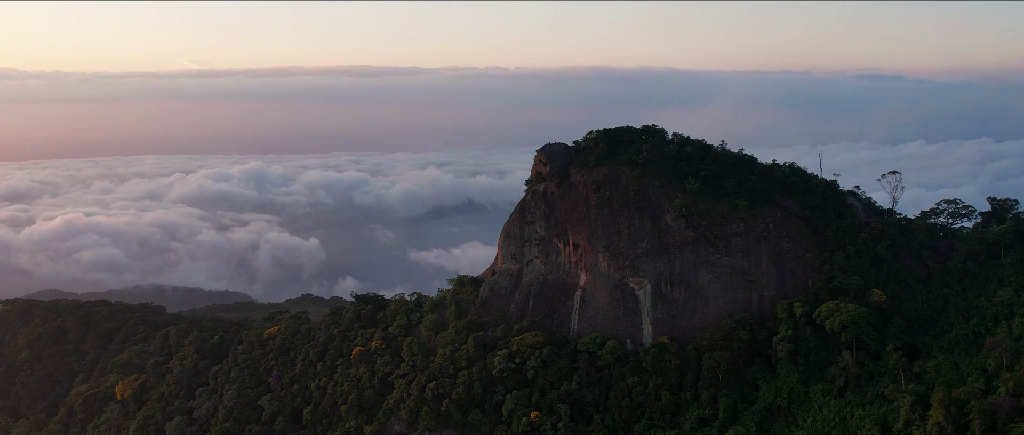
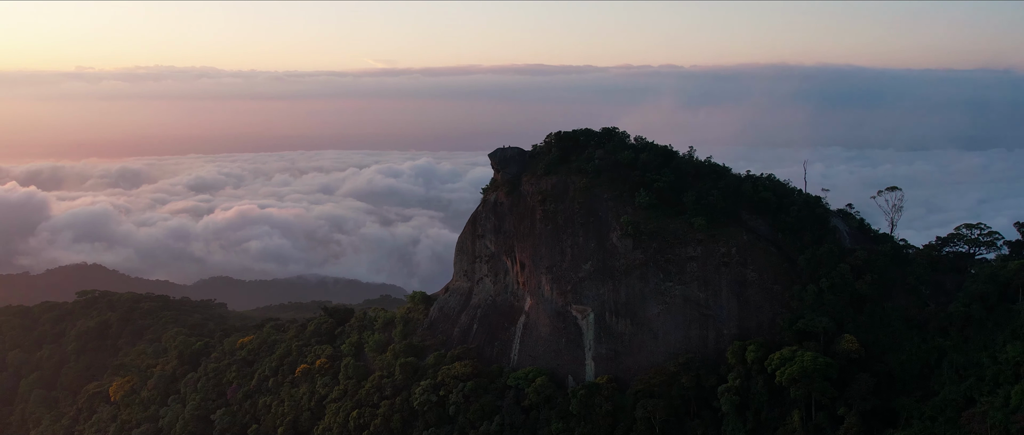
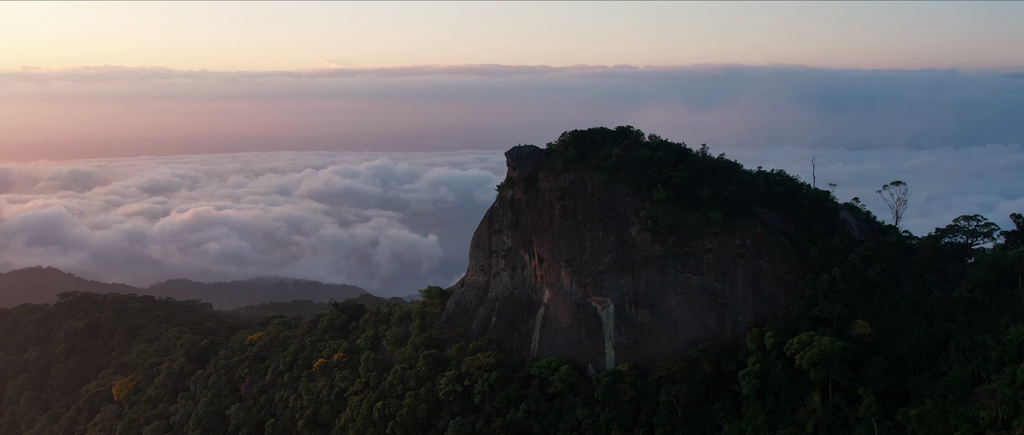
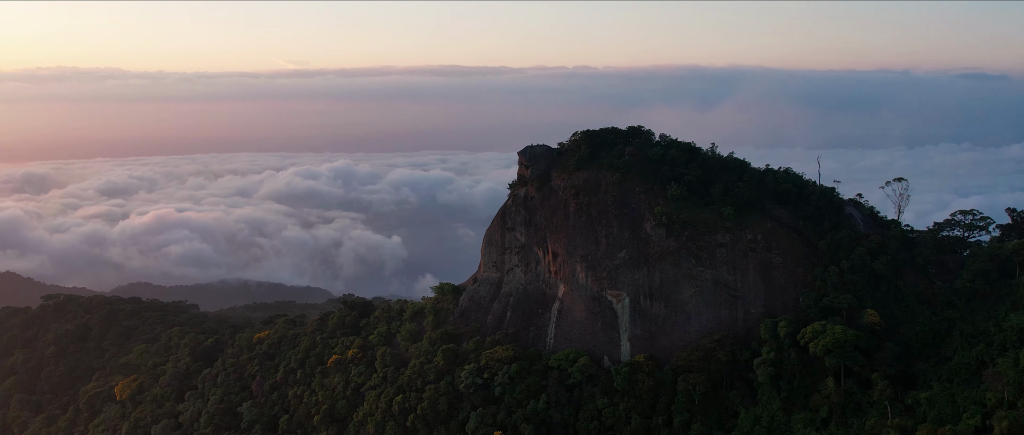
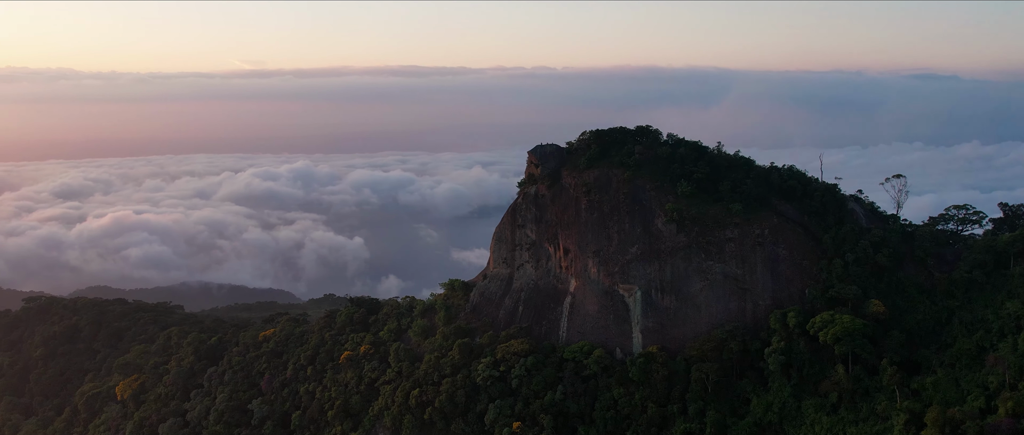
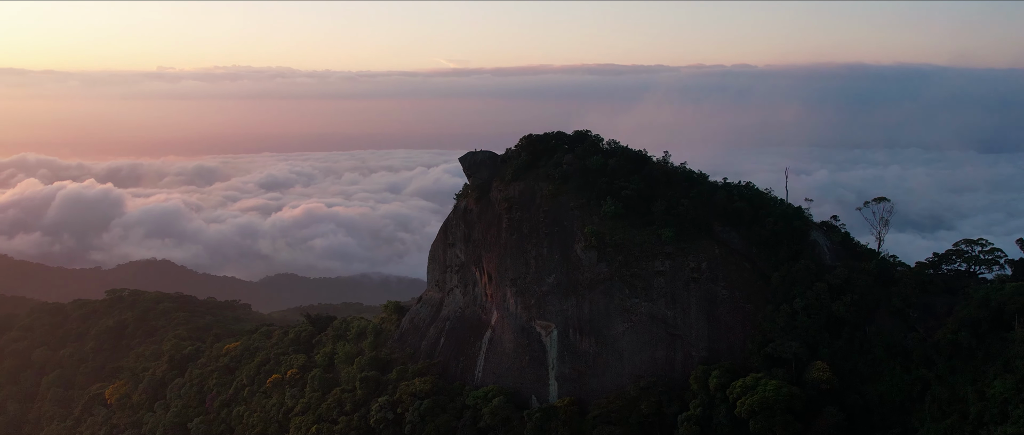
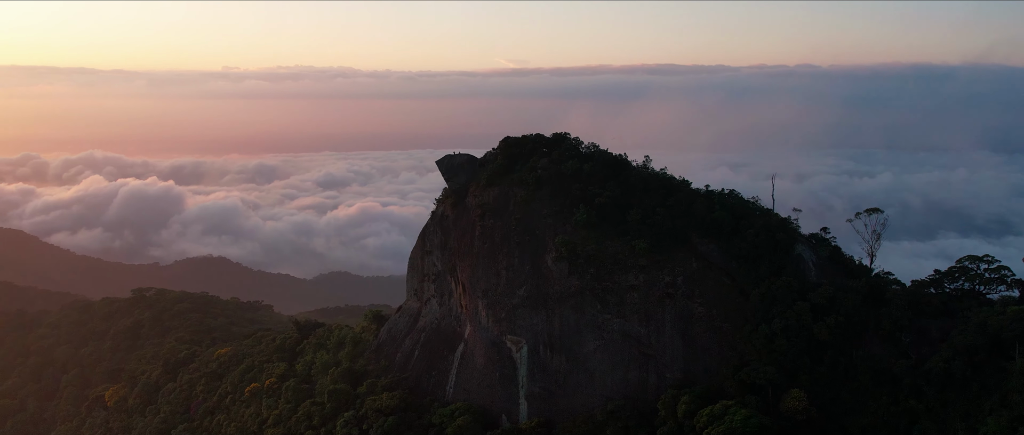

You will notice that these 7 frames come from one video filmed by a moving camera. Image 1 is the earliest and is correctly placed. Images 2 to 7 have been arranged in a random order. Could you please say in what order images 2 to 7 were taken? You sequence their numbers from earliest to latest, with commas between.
5, 4, 3, 2, 6, 7
